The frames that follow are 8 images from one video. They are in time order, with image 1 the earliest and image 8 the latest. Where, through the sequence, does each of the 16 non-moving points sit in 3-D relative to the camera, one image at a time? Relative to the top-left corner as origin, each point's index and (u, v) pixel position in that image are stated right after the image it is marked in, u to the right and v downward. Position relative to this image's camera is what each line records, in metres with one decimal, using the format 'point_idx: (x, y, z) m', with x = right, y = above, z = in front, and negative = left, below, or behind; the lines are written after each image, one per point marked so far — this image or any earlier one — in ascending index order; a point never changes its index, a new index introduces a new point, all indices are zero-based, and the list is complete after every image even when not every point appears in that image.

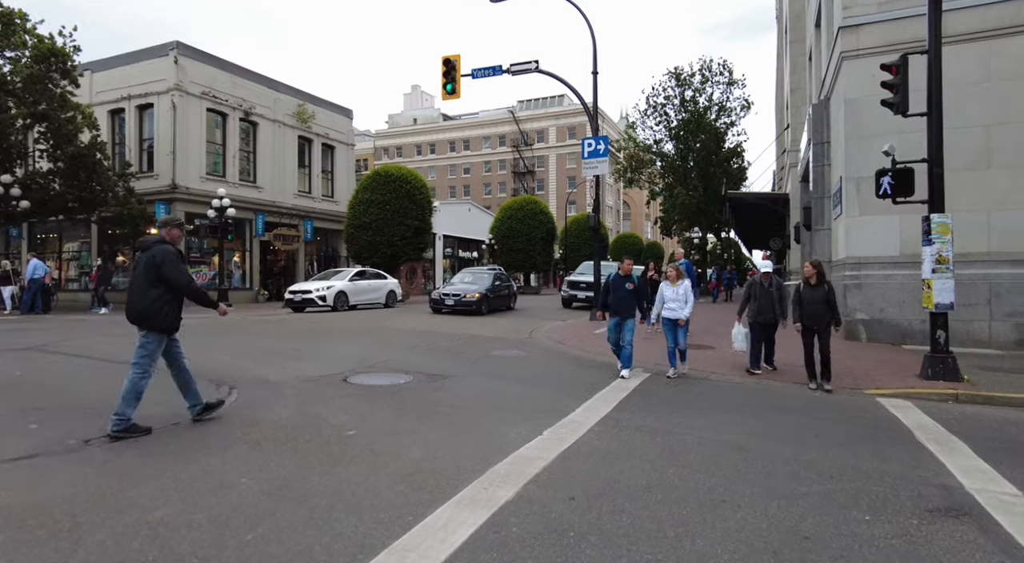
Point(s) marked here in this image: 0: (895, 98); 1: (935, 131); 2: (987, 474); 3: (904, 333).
0: (+4.9, +2.4, +8.0) m
1: (+5.1, +1.8, +7.6) m
2: (+2.8, -1.1, +3.7) m
3: (+6.7, -0.9, +10.9) m
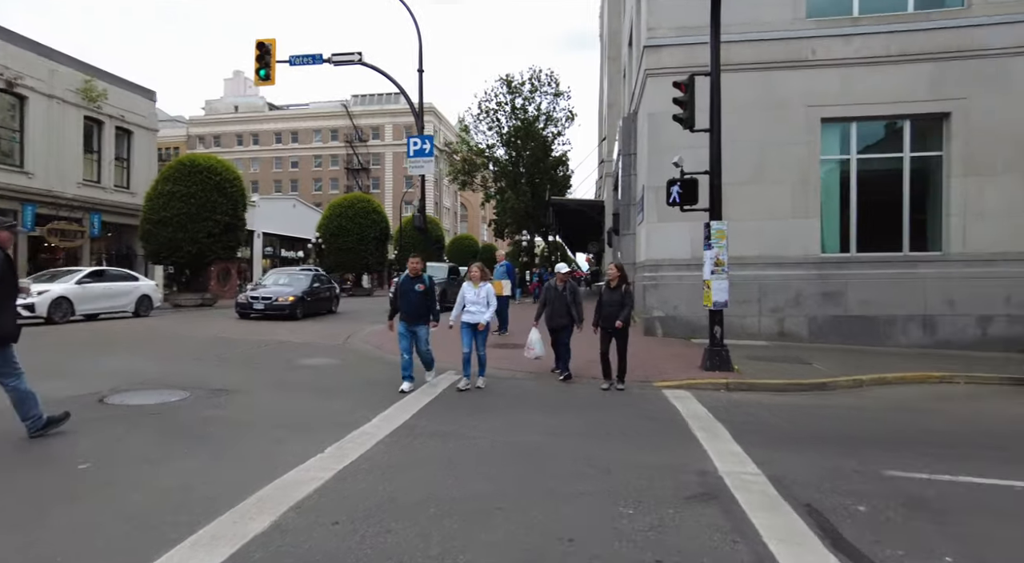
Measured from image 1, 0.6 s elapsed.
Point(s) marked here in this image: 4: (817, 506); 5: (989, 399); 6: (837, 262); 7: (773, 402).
0: (+2.4, +2.3, +8.8) m
1: (+2.7, +1.8, +8.4) m
2: (+1.5, -1.2, +4.1) m
3: (+3.5, -0.9, +12.0) m
4: (+1.6, -1.2, +3.2) m
5: (+6.5, -1.6, +8.6) m
6: (+7.1, +0.4, +13.7) m
7: (+2.8, -1.3, +6.8) m
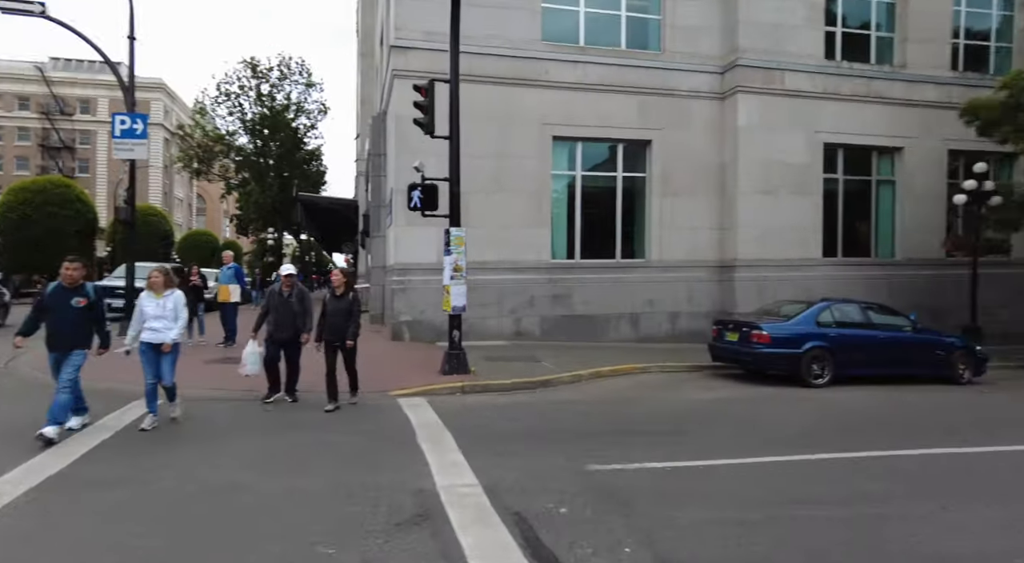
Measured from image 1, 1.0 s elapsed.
0: (-1.2, +2.3, +8.7) m
1: (-0.8, +1.7, +8.6) m
2: (-0.3, -1.2, +4.1) m
3: (-1.4, -1.0, +12.2) m
4: (+0.1, -1.2, +3.3) m
5: (+2.7, -1.7, +10.2) m
6: (+1.3, +0.3, +15.0) m
7: (-0.1, -1.4, +7.0) m
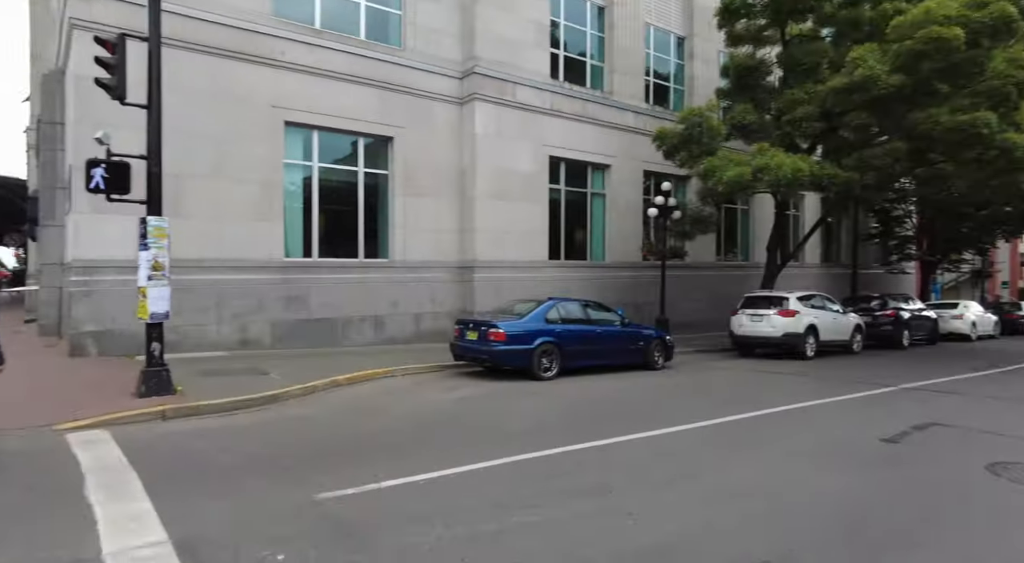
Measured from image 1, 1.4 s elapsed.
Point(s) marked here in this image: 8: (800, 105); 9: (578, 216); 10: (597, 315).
0: (-4.5, +2.3, +7.1) m
1: (-4.0, +1.7, +7.1) m
2: (-1.9, -1.2, +3.2) m
3: (-6.1, -1.0, +10.2) m
4: (-1.2, -1.2, +2.6) m
5: (-1.5, -1.7, +9.9) m
6: (-4.7, +0.3, +13.8) m
7: (-2.8, -1.4, +6.0) m
8: (+7.5, +4.6, +16.4) m
9: (+2.0, +2.0, +19.4) m
10: (+1.7, -0.7, +12.4) m
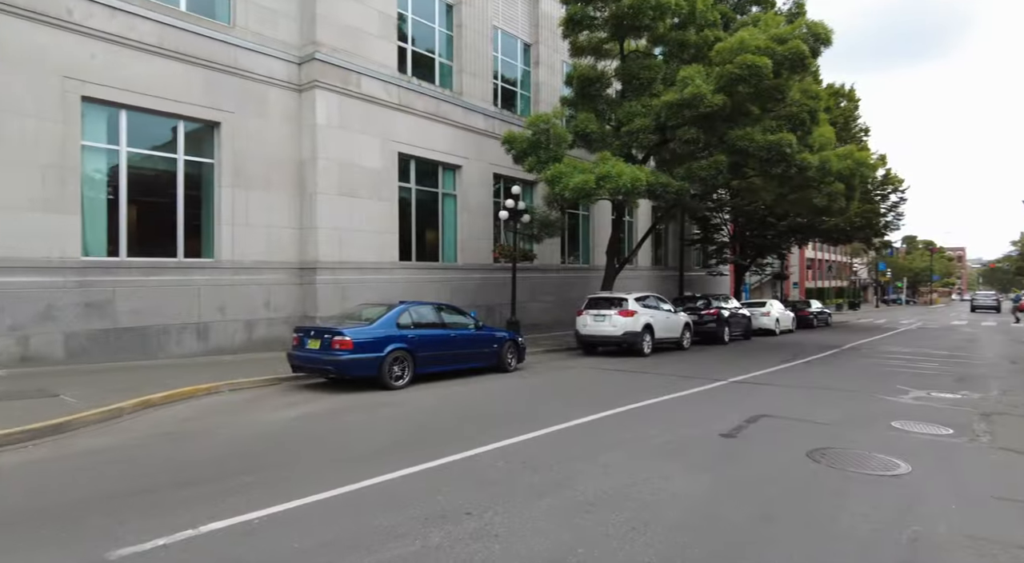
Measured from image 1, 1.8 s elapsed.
0: (-5.9, +2.2, +5.3) m
1: (-5.5, +1.7, +5.5) m
2: (-2.4, -1.2, +2.2) m
3: (-8.2, -1.0, +7.9) m
4: (-1.6, -1.2, +1.8) m
5: (-3.7, -1.8, +8.8) m
6: (-7.8, +0.3, +11.9) m
7: (-4.0, -1.4, +4.7) m
8: (+3.4, +4.5, +17.3) m
9: (-2.6, +2.0, +18.8) m
10: (-1.2, -0.7, +12.0) m
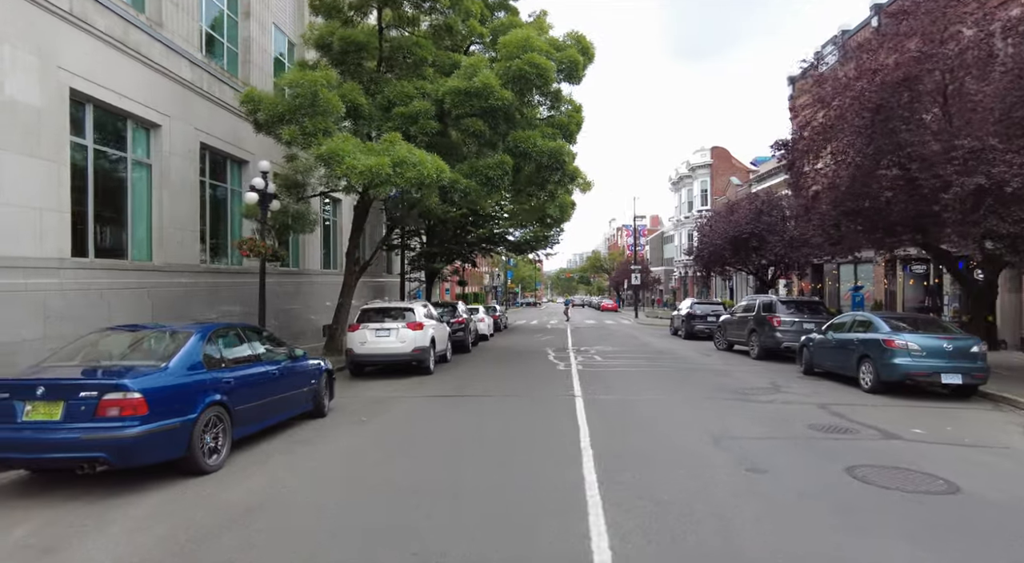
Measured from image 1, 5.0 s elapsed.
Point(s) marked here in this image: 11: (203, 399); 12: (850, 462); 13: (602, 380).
0: (-3.2, +2.2, -0.3) m
1: (-2.9, +1.7, +0.1) m
2: (+1.4, -1.2, -0.9) m
3: (-6.6, -1.0, +0.6) m
4: (+2.3, -1.2, -0.7) m
5: (-3.4, -1.8, +3.8) m
6: (-8.5, +0.2, +4.0) m
7: (-1.3, -1.4, +0.3) m
8: (-2.4, +4.3, +14.9) m
9: (-8.2, +1.8, +12.7) m
10: (-3.2, -0.8, +7.8) m
11: (-3.0, -1.1, +6.1) m
12: (+3.7, -2.0, +6.8) m
13: (+2.0, -2.2, +14.2) m
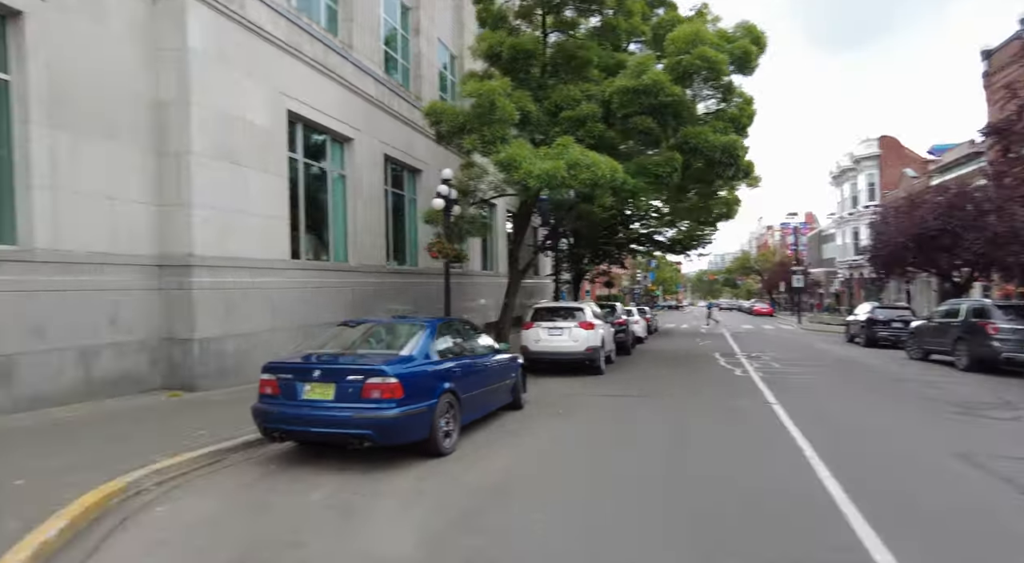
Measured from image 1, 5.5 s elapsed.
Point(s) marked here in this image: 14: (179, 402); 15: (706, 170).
0: (-2.3, +2.3, +0.4) m
1: (-1.9, +1.8, +0.7) m
2: (+2.1, -1.2, -1.2) m
3: (-5.4, -1.0, +1.9) m
4: (+3.0, -1.2, -1.2) m
5: (-1.6, -1.8, +4.4) m
6: (-6.5, +0.3, +5.7) m
7: (-0.3, -1.3, +0.5) m
8: (+1.7, +4.3, +15.1) m
9: (-4.5, +1.8, +14.1) m
10: (-0.6, -0.8, +8.3) m
11: (-0.8, -1.1, +6.6) m
12: (+5.9, -1.9, +5.8) m
13: (+5.8, -2.2, +13.4) m
14: (-4.6, -1.7, +8.7) m
15: (+4.9, +2.8, +15.7) m
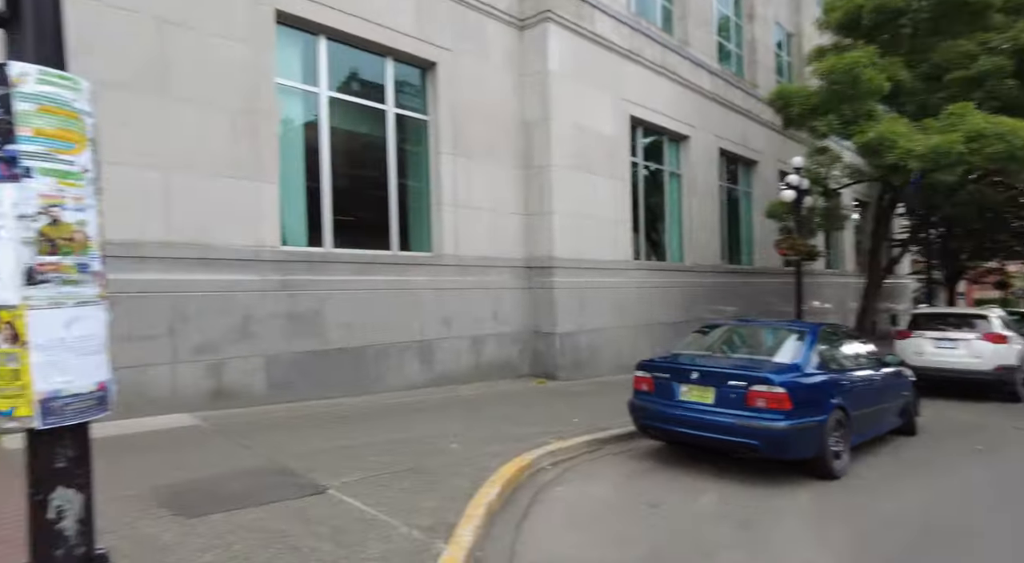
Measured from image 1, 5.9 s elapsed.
0: (-1.4, +2.3, +1.2) m
1: (-0.9, +1.8, +1.3) m
2: (+1.8, -1.2, -2.3) m
3: (-3.4, -1.0, +4.0) m
4: (+2.6, -1.2, -2.7) m
5: (+1.1, -1.8, +4.5) m
6: (-2.6, +0.3, +7.9) m
7: (+0.5, -1.3, +0.3) m
8: (+9.1, +4.3, +12.3) m
9: (+3.3, +1.8, +14.4) m
10: (+3.9, -0.8, +7.4) m
11: (+2.9, -1.1, +6.0) m
12: (+8.5, -1.9, +2.1) m
13: (+12.0, -2.2, +8.8) m
14: (+0.5, -1.7, +9.6) m
15: (+12.2, +2.8, +11.3) m
